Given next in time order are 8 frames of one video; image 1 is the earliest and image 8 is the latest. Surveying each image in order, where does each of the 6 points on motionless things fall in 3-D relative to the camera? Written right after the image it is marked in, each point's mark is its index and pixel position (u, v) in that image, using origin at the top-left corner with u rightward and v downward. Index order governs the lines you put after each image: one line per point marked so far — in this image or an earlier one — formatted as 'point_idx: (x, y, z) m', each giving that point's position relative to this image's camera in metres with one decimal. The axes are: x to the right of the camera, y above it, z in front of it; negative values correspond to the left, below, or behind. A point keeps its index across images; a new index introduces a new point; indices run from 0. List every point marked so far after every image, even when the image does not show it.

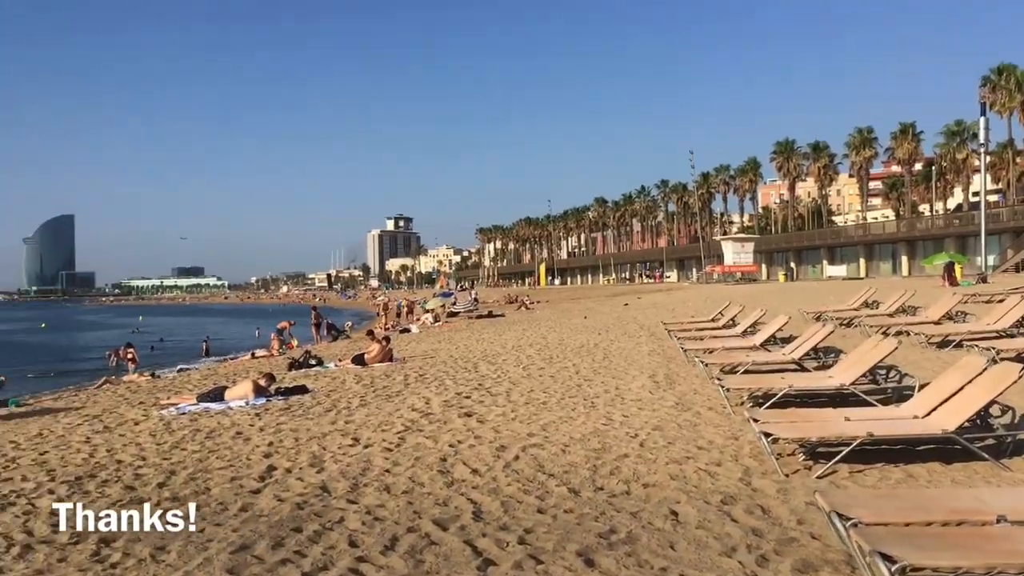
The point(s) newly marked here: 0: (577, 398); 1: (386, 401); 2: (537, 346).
0: (+1.0, -1.6, +10.8) m
1: (-1.9, -1.8, +11.7) m
2: (+0.7, -1.5, +19.4) m
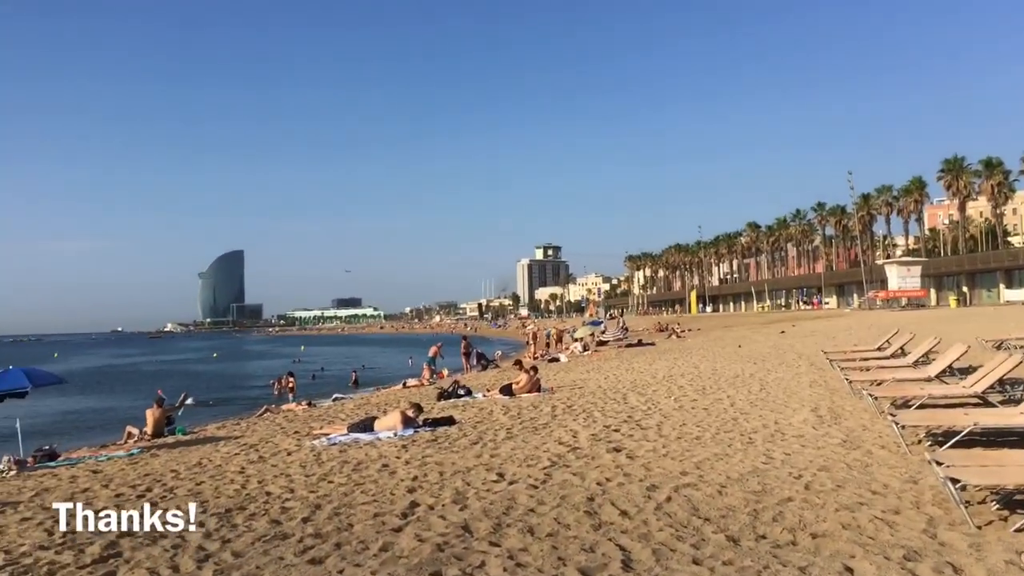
0: (+3.0, -2.0, +10.0) m
1: (+0.3, -2.3, +11.5) m
2: (+4.3, -2.2, +18.5) m
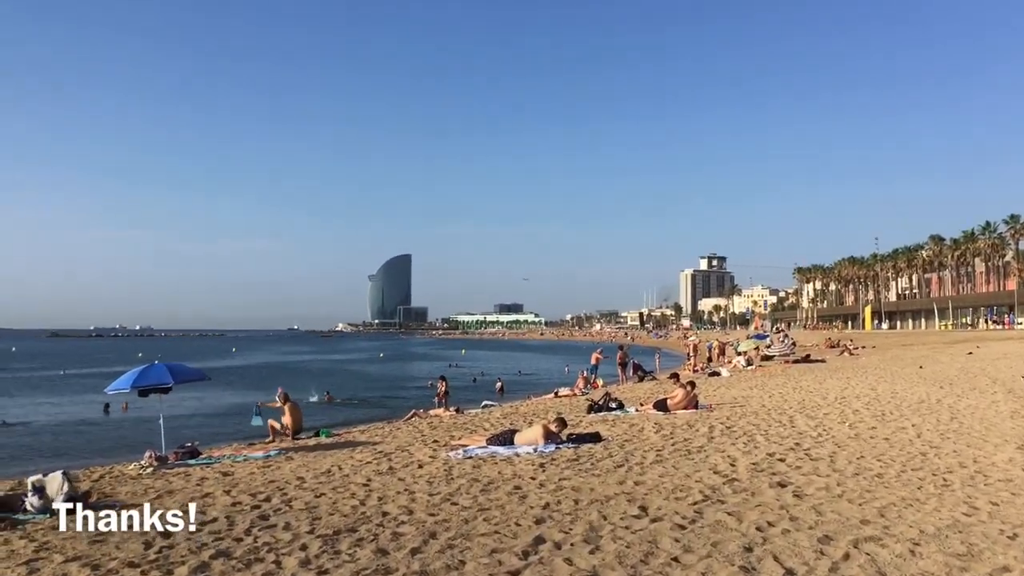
0: (+4.7, -2.1, +8.4) m
1: (+2.4, -2.4, +10.4) m
2: (+7.8, -2.5, +16.5) m
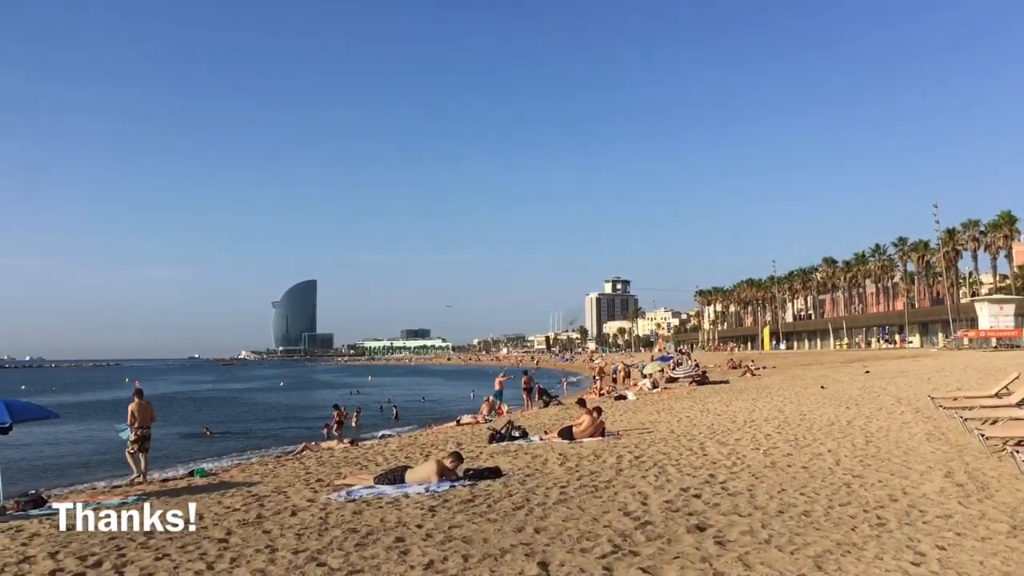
0: (+3.5, -2.3, +7.7) m
1: (+1.0, -2.6, +9.3) m
2: (+5.6, -2.9, +16.0) m
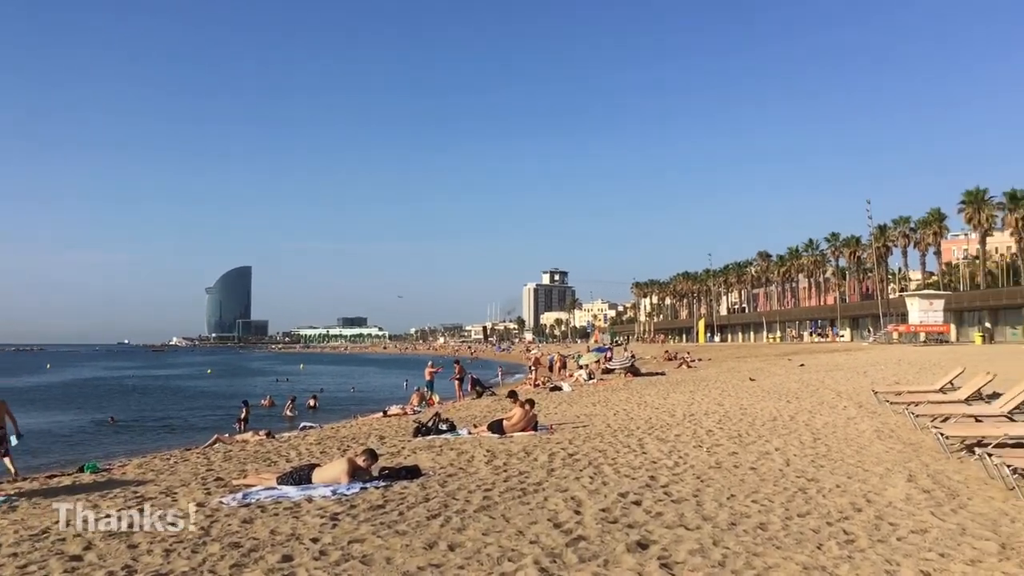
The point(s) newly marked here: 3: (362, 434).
0: (+2.7, -2.1, +6.7) m
1: (+0.1, -2.4, +8.2) m
2: (+4.1, -2.7, +15.2) m
3: (-3.7, -3.5, +18.0) m
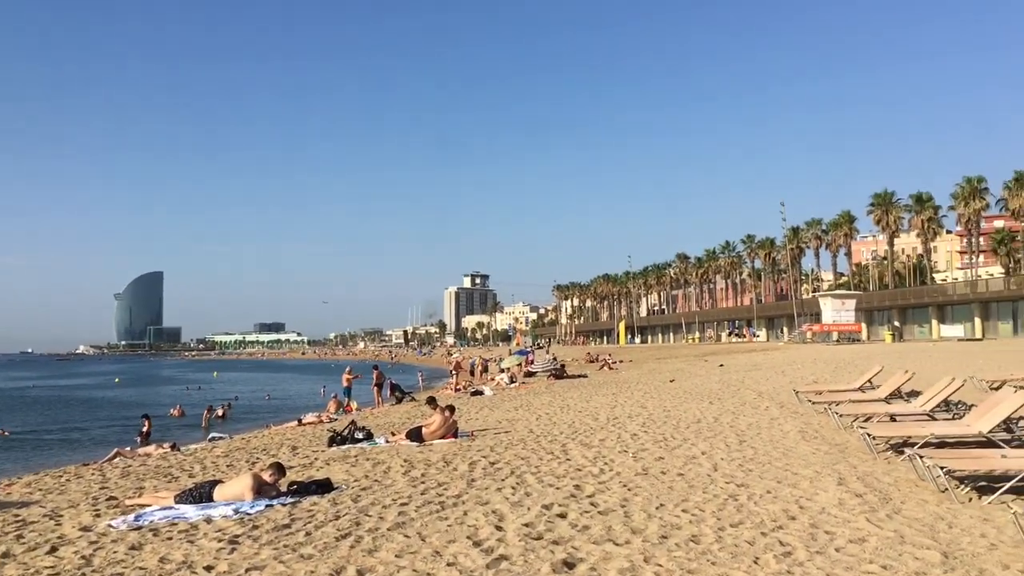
0: (+2.0, -2.1, +6.4) m
1: (-0.8, -2.4, +7.5) m
2: (+2.5, -2.7, +14.9) m
3: (-5.5, -3.6, +16.9) m
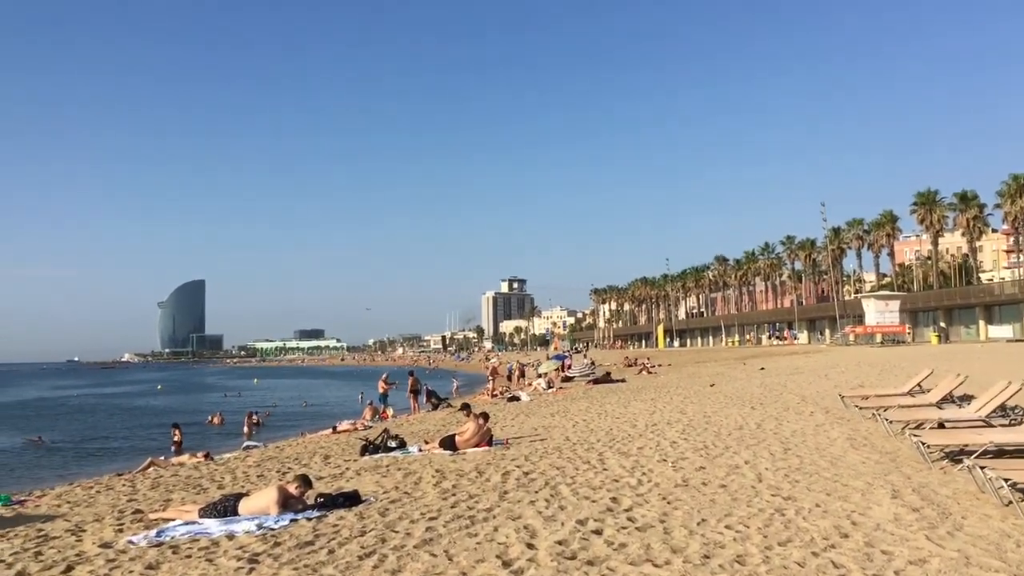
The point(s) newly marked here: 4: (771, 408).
0: (+2.3, -2.1, +5.9) m
1: (-0.5, -2.4, +7.2) m
2: (+3.2, -2.7, +14.4) m
3: (-4.7, -3.8, +16.8) m
4: (+5.9, -2.7, +16.8) m
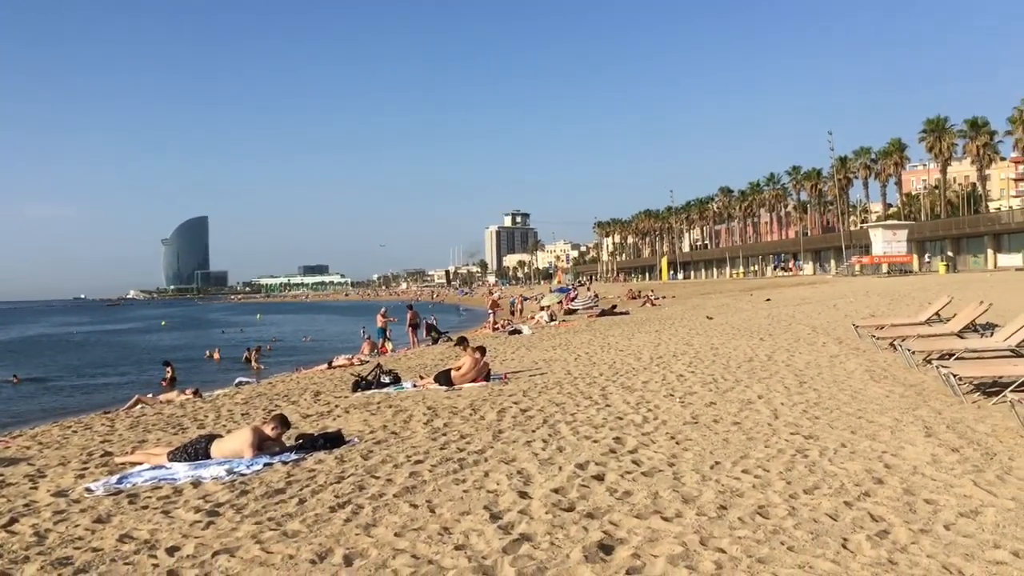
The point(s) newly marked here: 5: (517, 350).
0: (+2.2, -1.5, +5.1) m
1: (-0.5, -1.7, +6.5) m
2: (+3.1, -1.3, +13.7) m
3: (-4.7, -2.2, +16.2) m
4: (+5.9, -1.1, +16.1) m
5: (+0.1, -1.6, +19.1) m
